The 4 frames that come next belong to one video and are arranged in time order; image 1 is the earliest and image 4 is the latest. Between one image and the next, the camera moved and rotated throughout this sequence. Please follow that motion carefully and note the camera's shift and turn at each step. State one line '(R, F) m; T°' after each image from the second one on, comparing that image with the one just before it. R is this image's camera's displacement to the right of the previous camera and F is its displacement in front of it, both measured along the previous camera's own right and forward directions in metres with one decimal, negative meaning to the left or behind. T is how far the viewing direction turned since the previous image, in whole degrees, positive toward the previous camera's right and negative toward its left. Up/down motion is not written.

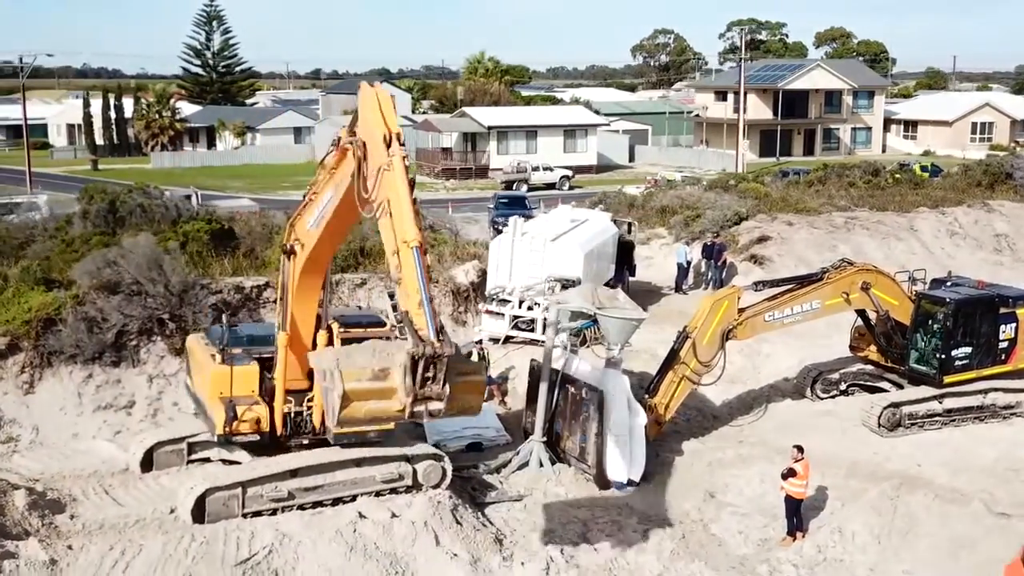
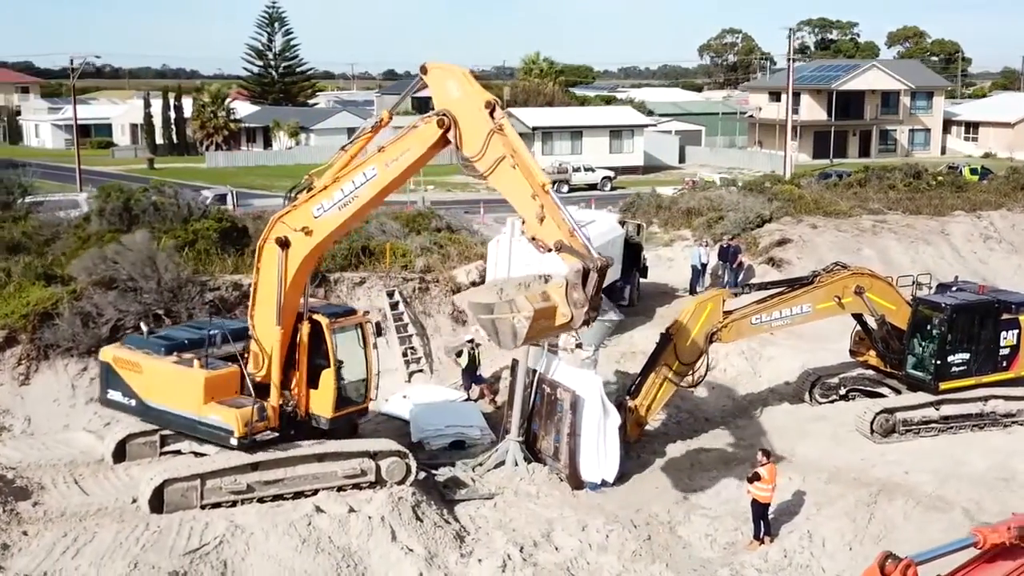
(+0.9, -0.1) m; -3°
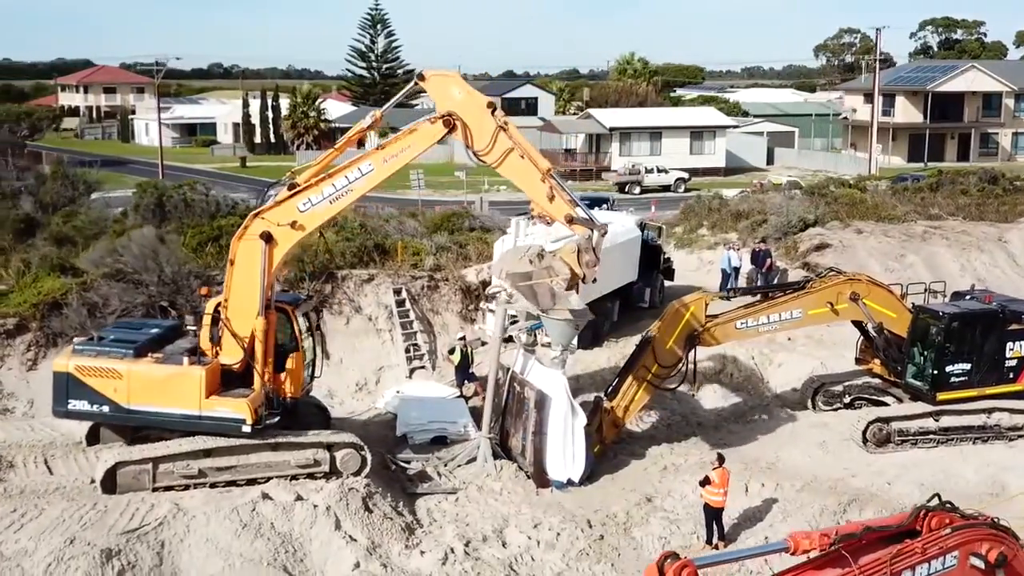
(+1.5, -0.1) m; -5°
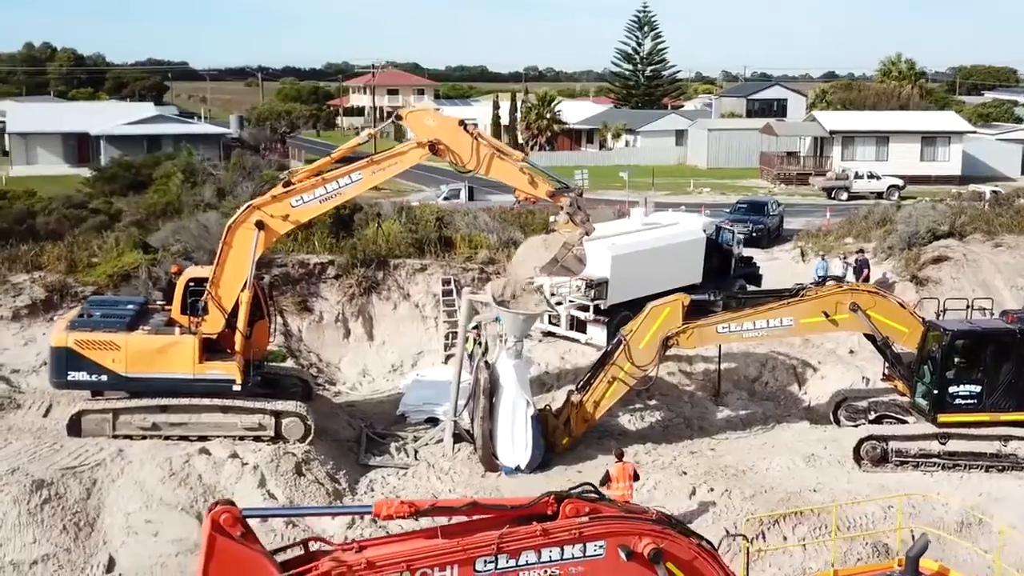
(+3.6, -0.1) m; -14°
